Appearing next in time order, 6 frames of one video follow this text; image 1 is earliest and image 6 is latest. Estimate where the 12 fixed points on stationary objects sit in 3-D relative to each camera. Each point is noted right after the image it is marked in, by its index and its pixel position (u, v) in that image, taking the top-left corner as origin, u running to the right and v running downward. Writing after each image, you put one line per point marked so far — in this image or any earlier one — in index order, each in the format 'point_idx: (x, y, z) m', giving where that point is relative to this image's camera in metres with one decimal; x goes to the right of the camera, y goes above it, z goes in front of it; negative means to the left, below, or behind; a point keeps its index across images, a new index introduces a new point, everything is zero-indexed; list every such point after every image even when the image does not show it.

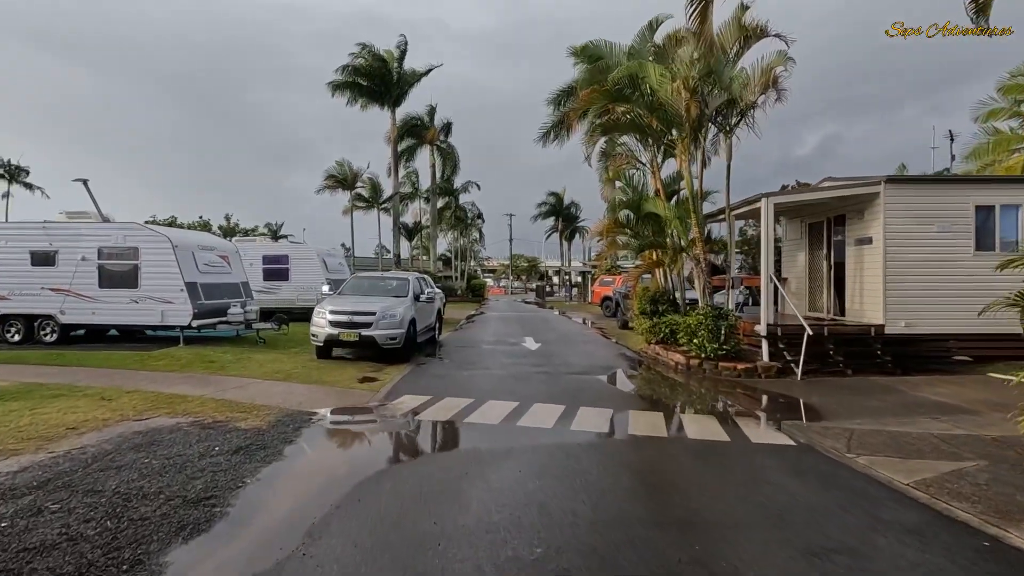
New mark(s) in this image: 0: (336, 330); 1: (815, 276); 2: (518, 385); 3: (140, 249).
0: (-3.6, -0.9, +11.1) m
1: (+7.3, +0.3, +13.0) m
2: (+0.1, -1.7, +9.4) m
3: (-8.7, +0.9, +12.5) m
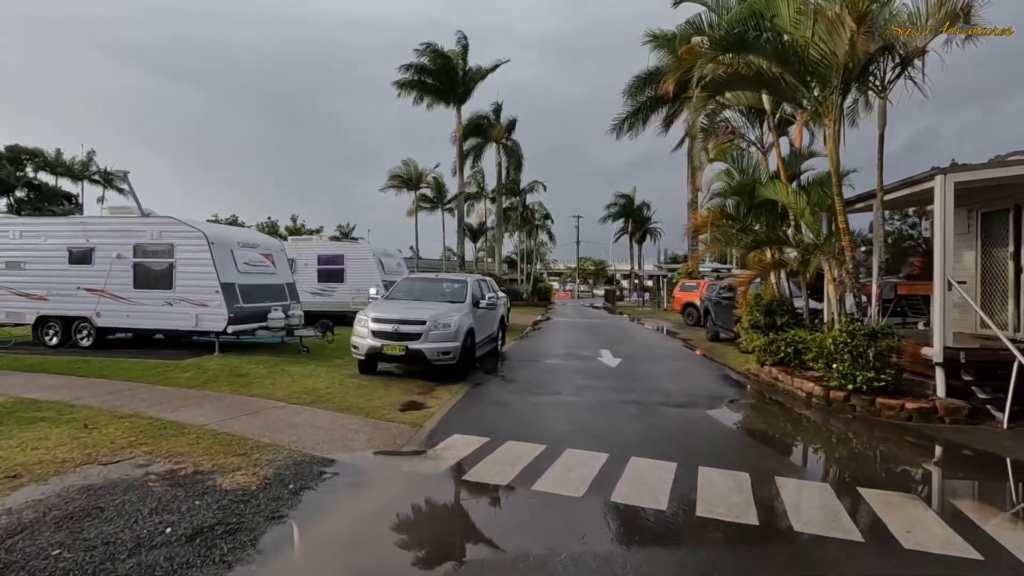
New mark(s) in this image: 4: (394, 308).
0: (-2.3, -0.9, +9.3) m
1: (+8.9, +0.1, +9.9) m
2: (+1.2, -1.8, +7.2) m
3: (-7.1, +0.9, +11.3) m
4: (-2.1, -0.4, +9.8) m
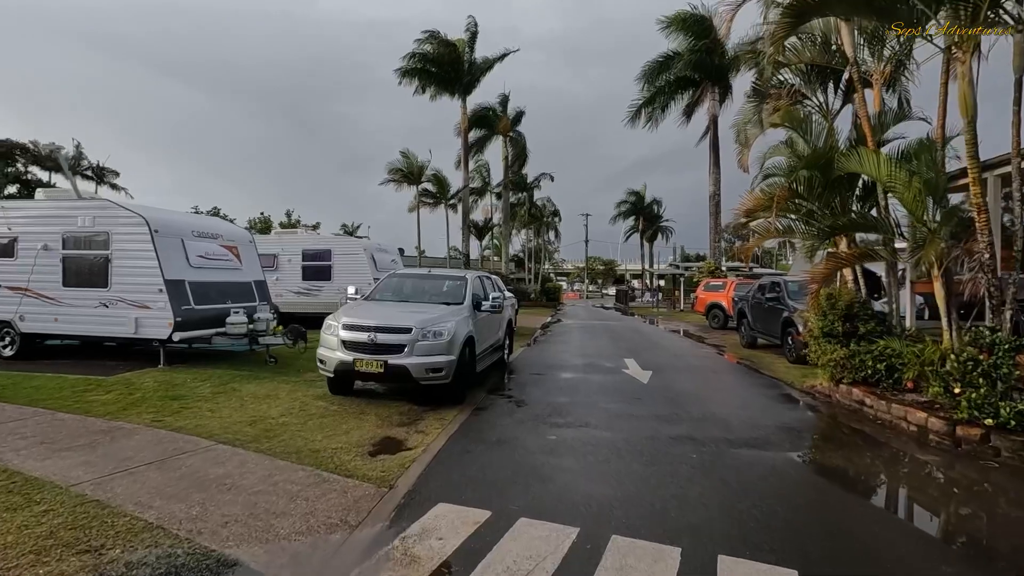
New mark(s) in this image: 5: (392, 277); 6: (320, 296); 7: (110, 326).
0: (-2.2, -0.9, +7.2) m
1: (+9.0, +0.2, +7.7) m
2: (+1.3, -1.7, +5.1) m
3: (-7.0, +0.9, +9.3) m
4: (-2.0, -0.3, +7.7) m
5: (-2.2, +0.2, +9.6) m
6: (-5.9, -0.3, +16.6) m
7: (-6.9, -0.7, +9.3) m
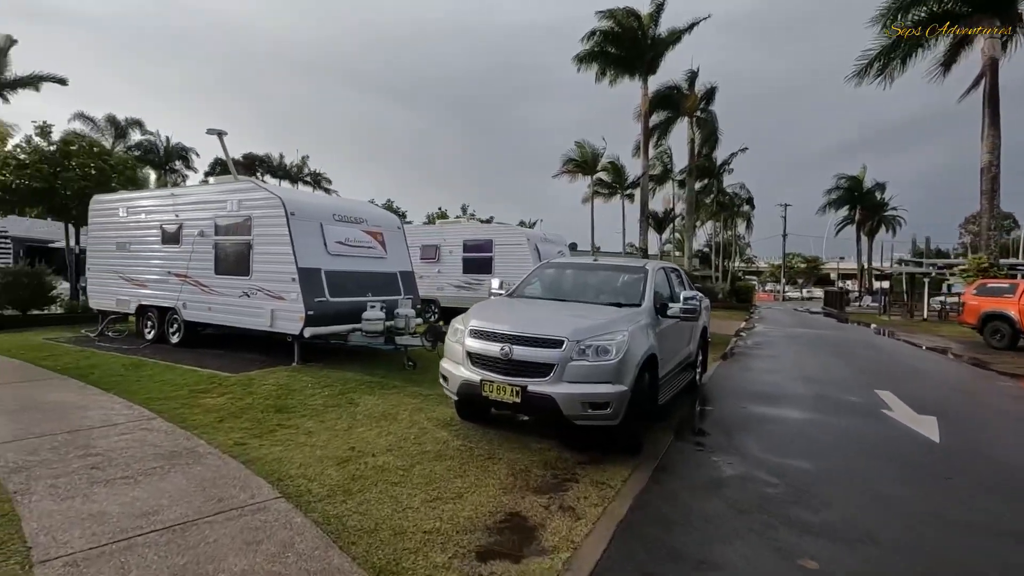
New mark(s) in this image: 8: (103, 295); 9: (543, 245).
0: (-0.3, -0.8, +5.2) m
1: (+10.4, 0.0, +2.0) m
2: (+2.3, -1.7, +2.0) m
3: (-4.2, +1.1, +8.7) m
4: (0.0, -0.3, +5.5) m
5: (+0.5, +0.3, +7.4) m
6: (-0.9, -0.1, +15.2) m
7: (-4.2, -0.5, +8.6) m
8: (-8.3, -0.1, +10.9) m
9: (+0.9, +1.2, +15.2) m
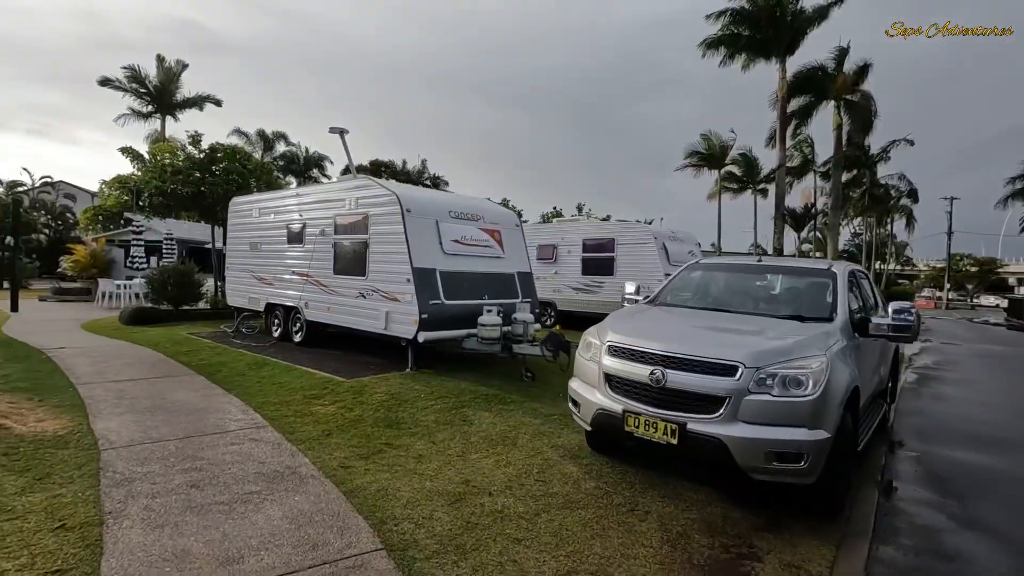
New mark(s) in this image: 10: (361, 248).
0: (+0.8, -0.9, +4.1) m
1: (+10.7, -0.2, -1.1) m
2: (+2.7, -1.8, +0.5) m
3: (-2.2, +1.1, +8.3) m
4: (+1.2, -0.3, +4.4) m
5: (+2.1, +0.2, +6.2) m
6: (+2.3, -0.1, +14.1) m
7: (-2.2, -0.5, +8.3) m
8: (-5.8, -0.1, +11.4) m
9: (+4.1, +1.1, +13.7) m
10: (-2.4, +0.6, +8.5) m
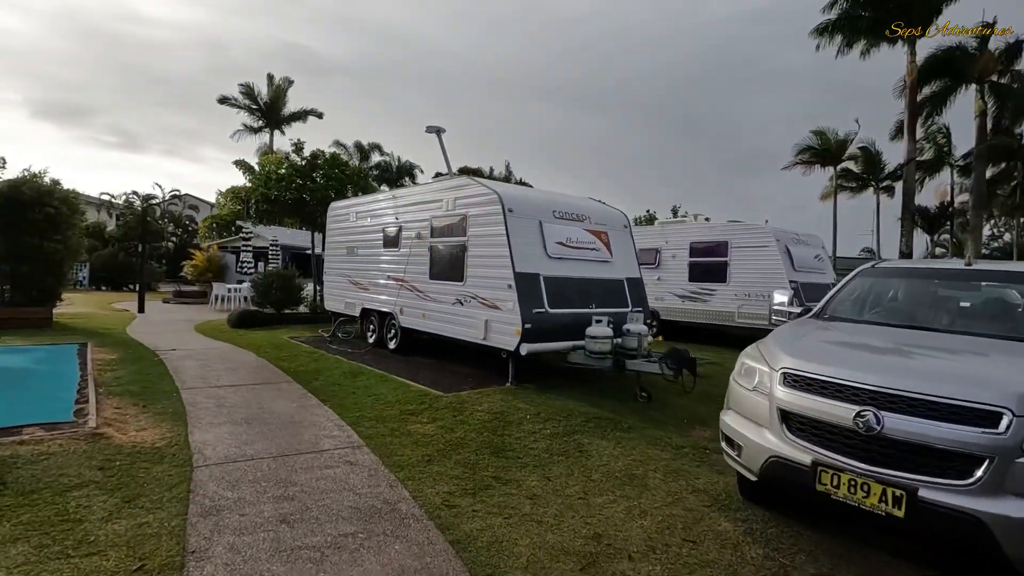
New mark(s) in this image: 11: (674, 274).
0: (+1.7, -0.9, +3.1) m
1: (+10.7, -0.3, -3.6) m
2: (+3.0, -1.9, -0.7) m
3: (-0.6, +1.0, +7.8) m
4: (+2.2, -0.4, +3.4) m
5: (+3.3, +0.1, +5.0) m
6: (+4.7, -0.3, +12.7) m
7: (-0.7, -0.6, +7.7) m
8: (-3.8, -0.2, +11.4) m
9: (+6.4, +0.9, +12.1) m
10: (-0.8, +0.5, +7.9) m
11: (+4.1, +0.4, +13.6) m
